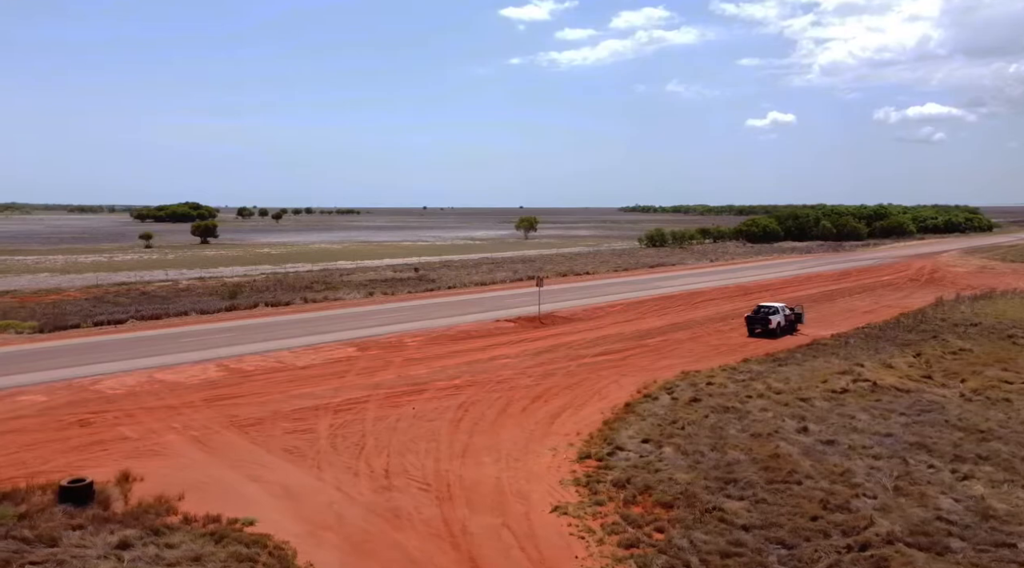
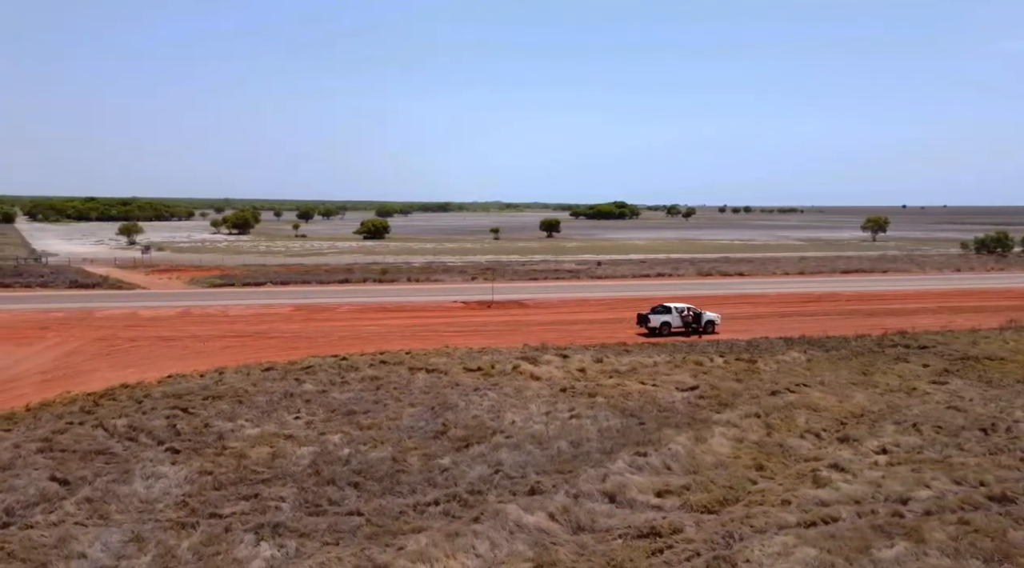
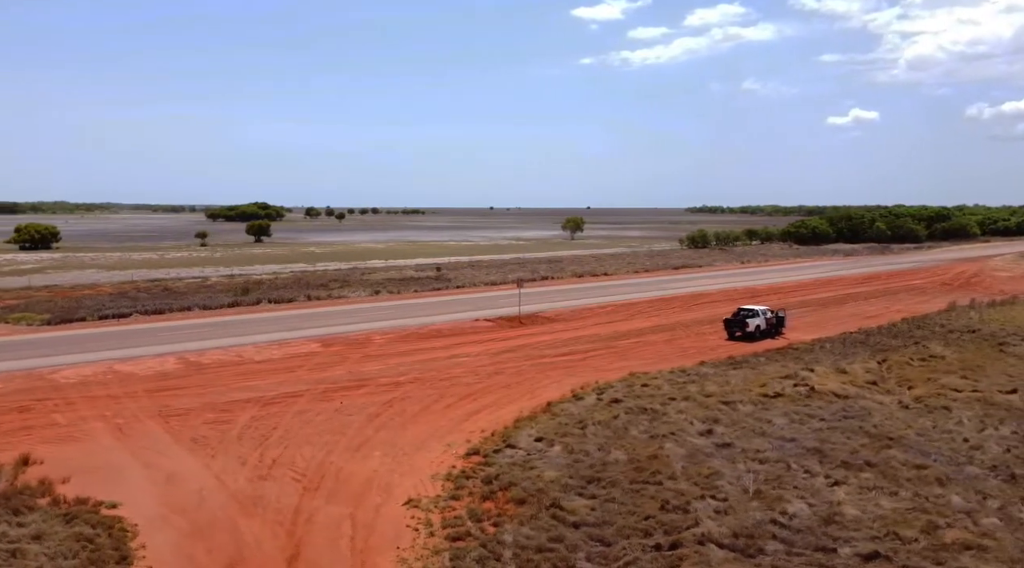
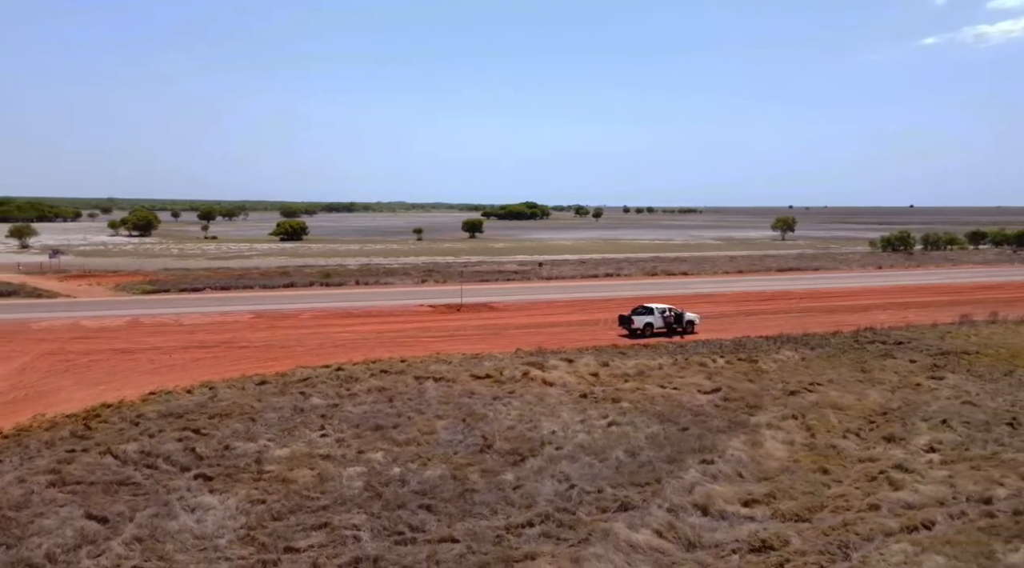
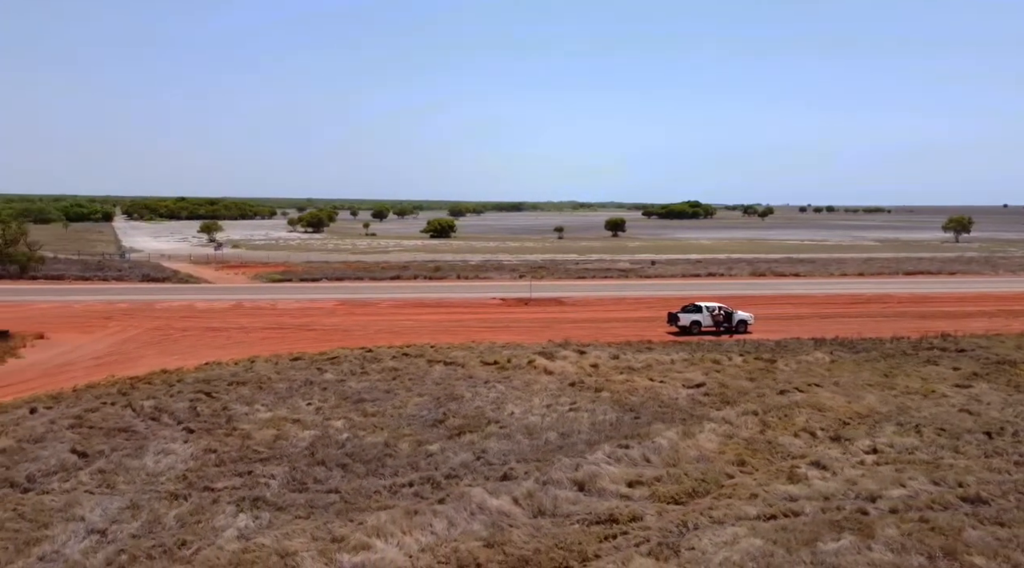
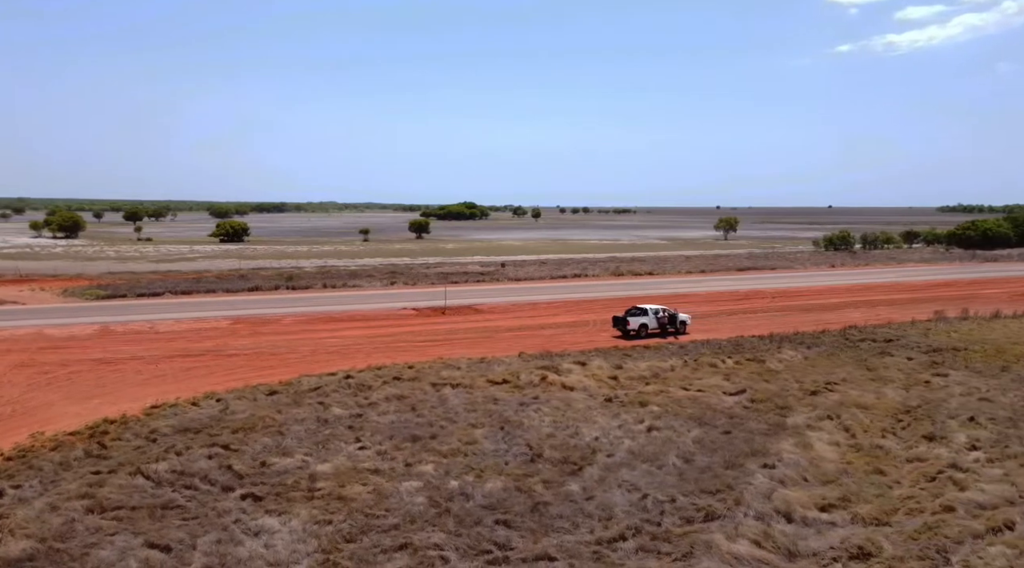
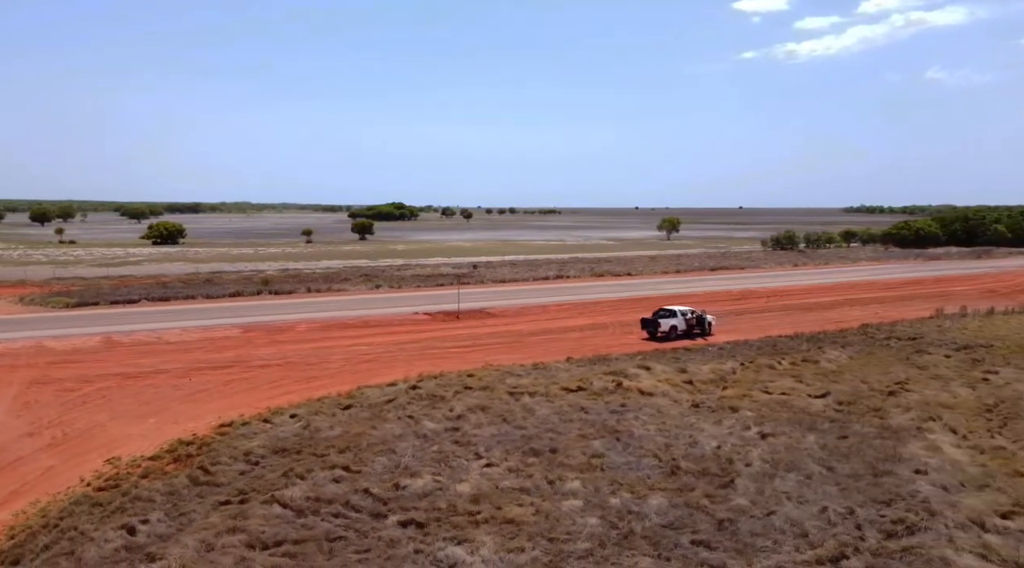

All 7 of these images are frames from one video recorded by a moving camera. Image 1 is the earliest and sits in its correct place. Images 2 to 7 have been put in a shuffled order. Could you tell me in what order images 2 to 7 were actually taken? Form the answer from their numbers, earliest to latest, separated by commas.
3, 7, 6, 4, 2, 5
